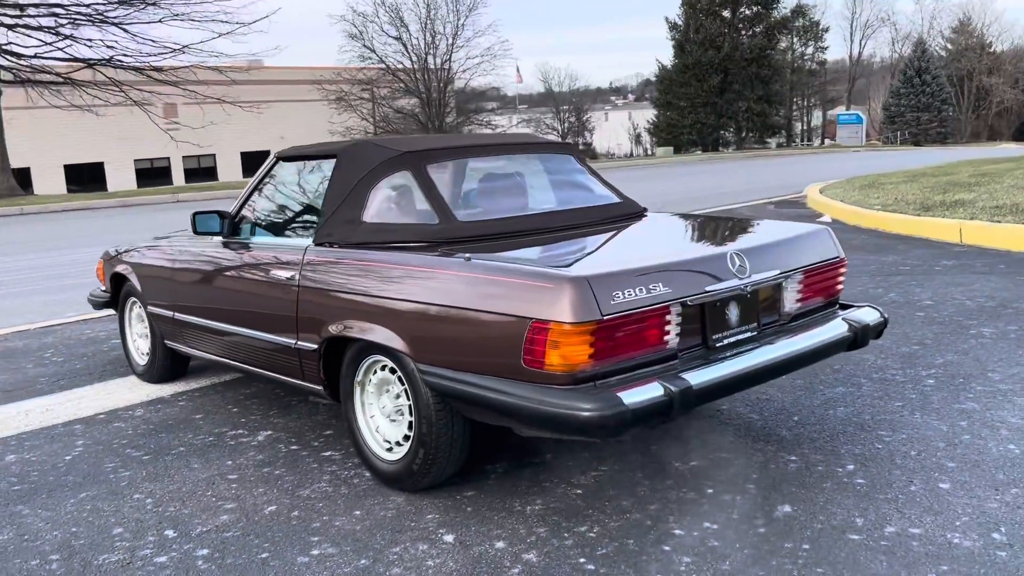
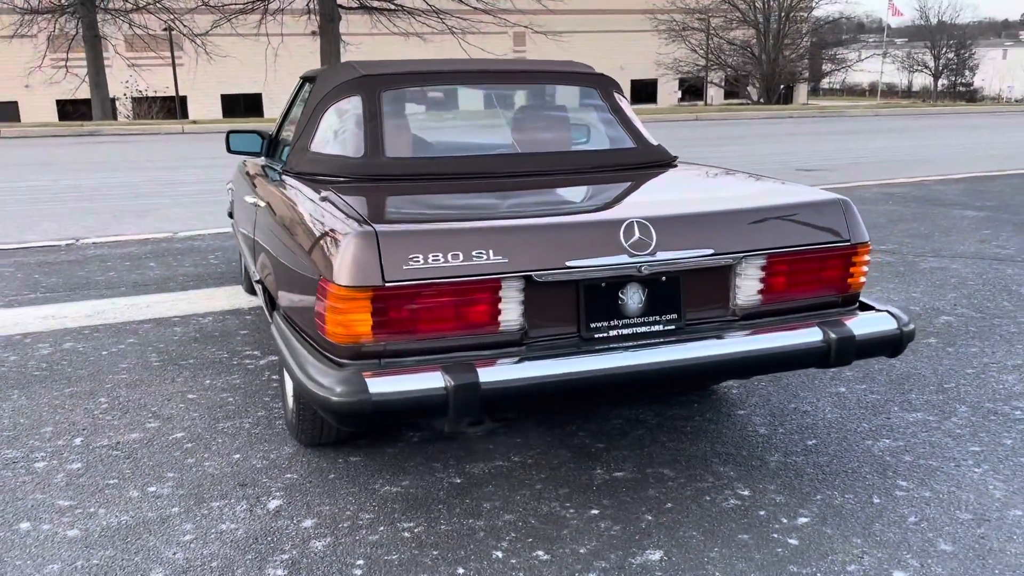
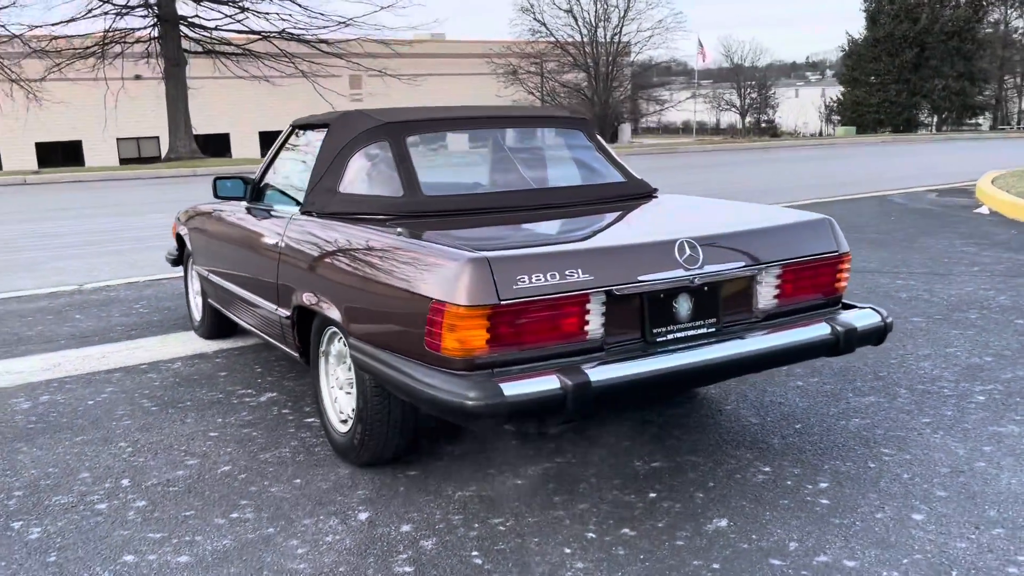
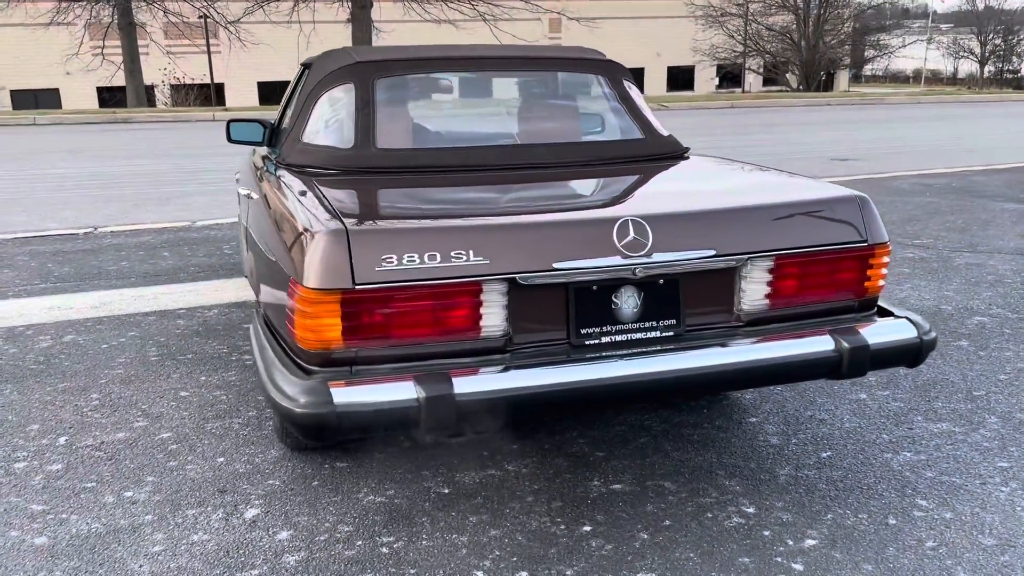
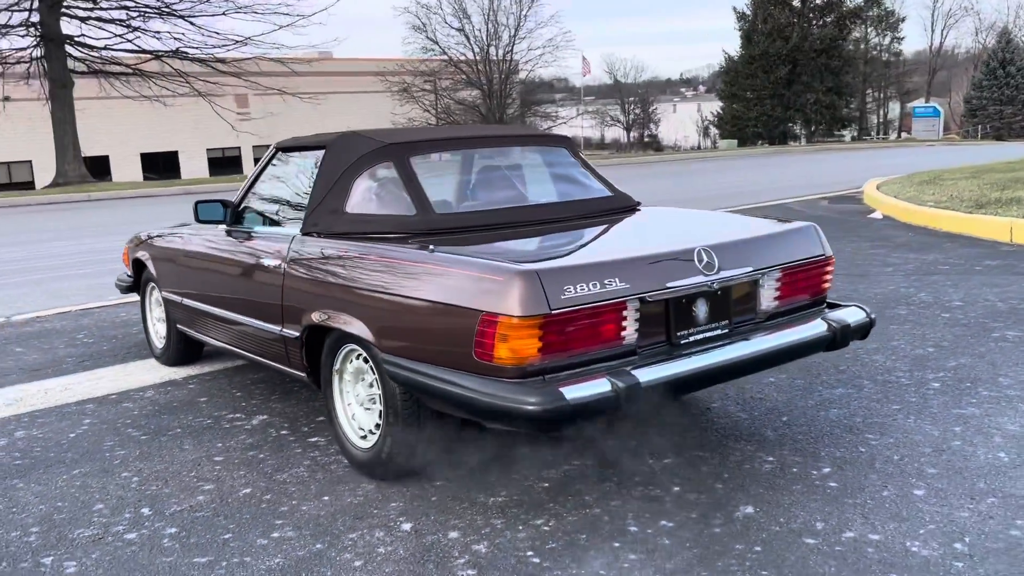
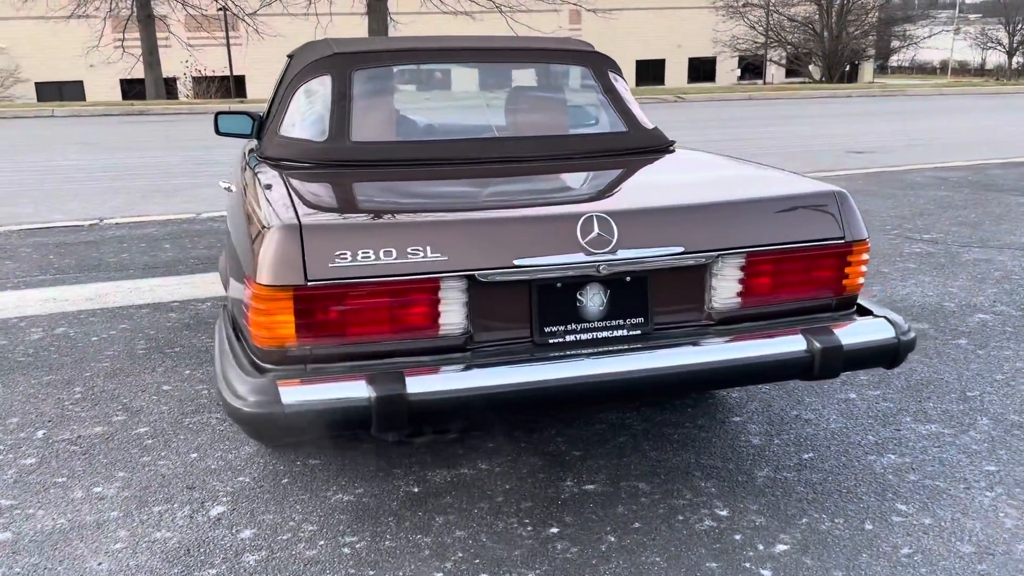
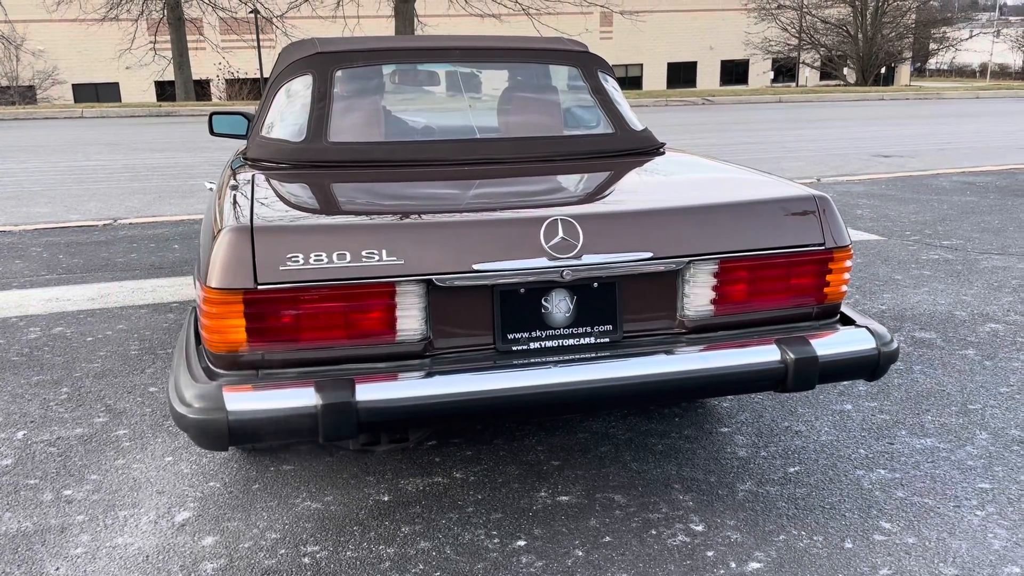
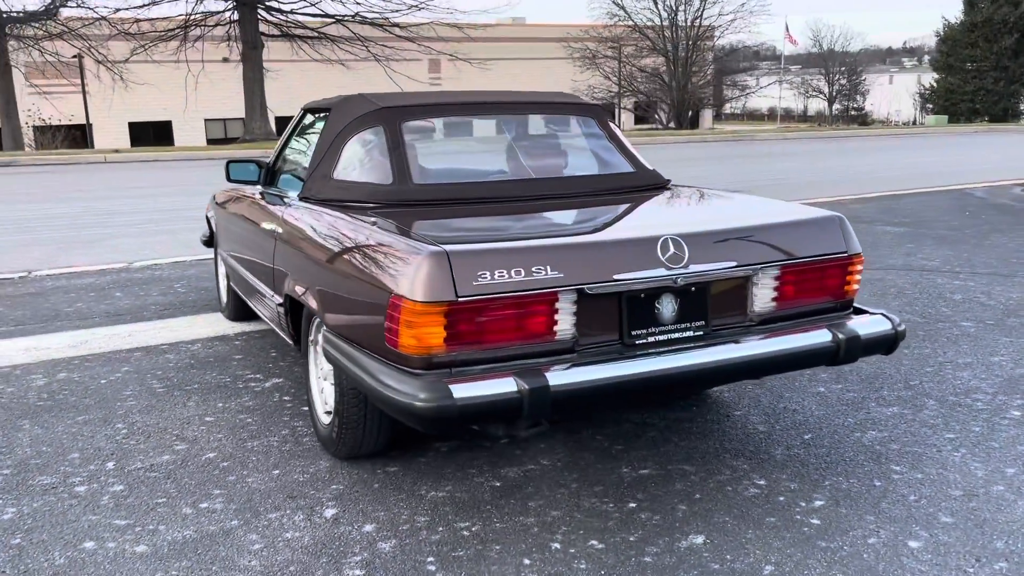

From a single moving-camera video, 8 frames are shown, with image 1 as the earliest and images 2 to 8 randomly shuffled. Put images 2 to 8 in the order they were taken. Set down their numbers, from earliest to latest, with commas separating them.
5, 3, 8, 2, 4, 6, 7
